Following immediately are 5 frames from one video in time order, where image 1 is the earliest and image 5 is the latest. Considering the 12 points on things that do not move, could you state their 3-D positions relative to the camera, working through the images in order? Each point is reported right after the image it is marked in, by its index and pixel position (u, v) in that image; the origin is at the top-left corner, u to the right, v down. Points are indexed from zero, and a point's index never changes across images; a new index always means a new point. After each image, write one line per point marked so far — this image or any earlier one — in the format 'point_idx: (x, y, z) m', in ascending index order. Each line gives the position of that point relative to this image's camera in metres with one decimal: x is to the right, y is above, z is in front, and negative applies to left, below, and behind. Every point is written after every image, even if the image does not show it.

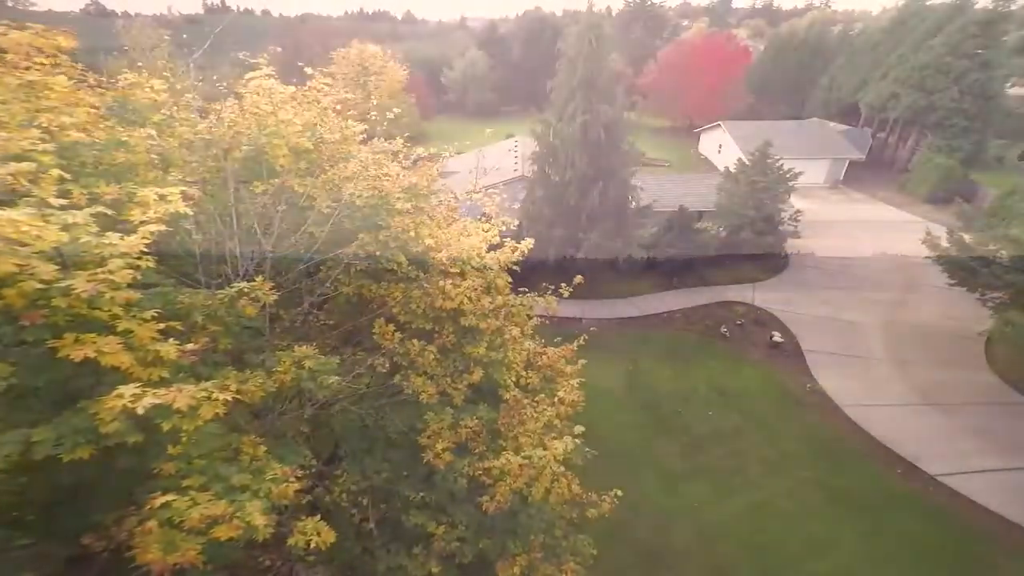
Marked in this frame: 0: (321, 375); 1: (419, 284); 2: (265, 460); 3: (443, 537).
0: (-1.9, -0.9, +5.3) m
1: (-1.2, -0.1, +7.1) m
2: (-2.1, -1.5, +4.6) m
3: (-0.9, -3.3, +7.0) m
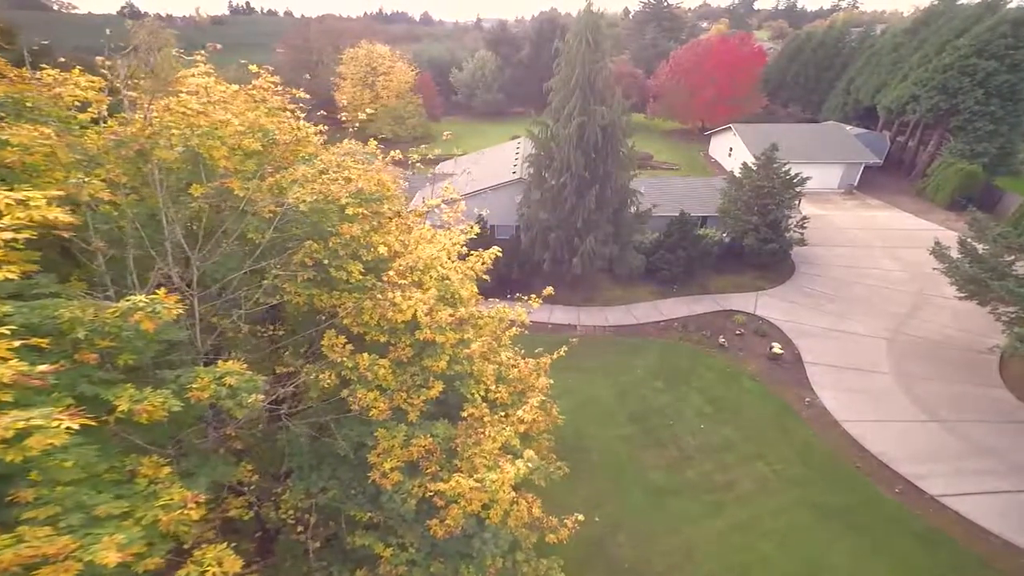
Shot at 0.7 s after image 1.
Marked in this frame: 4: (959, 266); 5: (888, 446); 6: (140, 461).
0: (-2.5, -1.0, +4.9) m
1: (-1.8, -0.2, +6.8) m
2: (-2.8, -1.6, +4.2) m
3: (-1.6, -3.5, +6.6) m
4: (+11.8, +0.6, +13.8) m
5: (+9.7, -3.9, +13.8) m
6: (-3.1, -1.4, +4.3) m
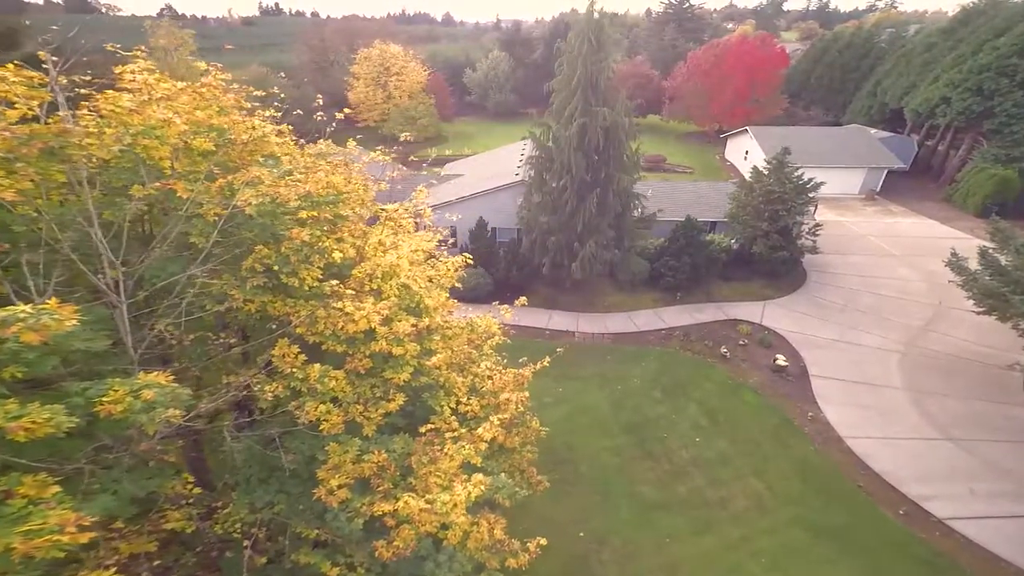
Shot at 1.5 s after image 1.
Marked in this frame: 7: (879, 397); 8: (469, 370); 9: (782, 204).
0: (-3.1, -1.1, +4.6) m
1: (-2.3, -0.3, +6.5) m
2: (-3.5, -1.7, +4.0) m
3: (-2.2, -3.6, +6.3) m
4: (+11.5, +0.2, +13.0) m
5: (+9.4, -4.2, +13.1) m
6: (-3.7, -1.5, +4.0) m
7: (+10.6, -3.0, +15.1) m
8: (-0.7, -1.4, +8.9) m
9: (+10.2, +3.2, +19.9) m
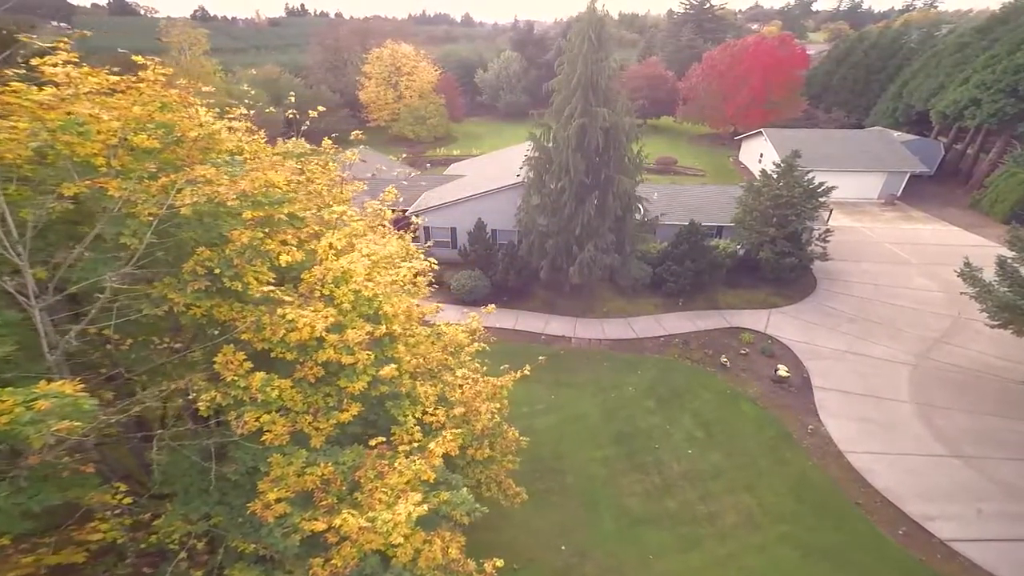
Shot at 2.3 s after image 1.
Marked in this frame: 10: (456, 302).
0: (-3.7, -1.1, +4.4) m
1: (-2.9, -0.3, +6.2) m
2: (-4.1, -1.7, +3.7) m
3: (-2.8, -3.6, +6.0) m
4: (+11.1, 0.0, +12.2) m
5: (+9.0, -4.5, +12.4) m
6: (-4.4, -1.5, +3.8) m
7: (+10.2, -3.3, +14.4) m
8: (-1.2, -1.5, +8.5) m
9: (+10.2, +2.9, +19.2) m
10: (-2.1, -0.5, +20.0) m
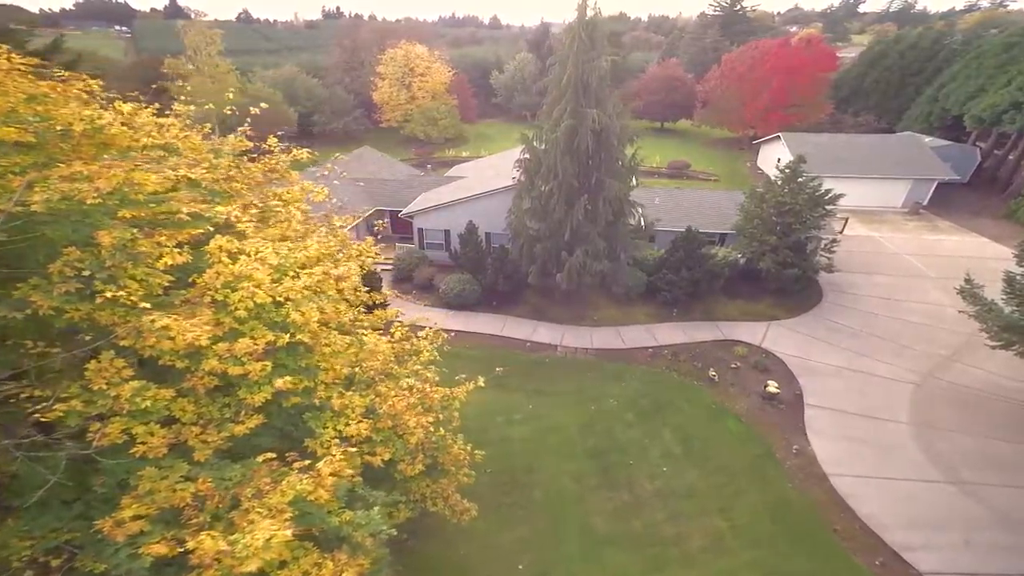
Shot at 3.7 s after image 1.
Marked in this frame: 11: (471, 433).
0: (-4.9, -1.1, +4.1) m
1: (-3.9, -0.4, +5.9) m
2: (-5.4, -1.7, +3.5) m
3: (-4.0, -3.7, +5.7) m
4: (+10.3, -0.4, +11.3) m
5: (+8.1, -4.8, +11.5) m
6: (-5.6, -1.5, +3.6) m
7: (+9.4, -3.7, +13.4) m
8: (-2.2, -1.6, +8.2) m
9: (+9.8, +2.5, +18.3) m
10: (-2.5, -0.6, +19.6) m
11: (-1.1, -3.9, +14.1) m
